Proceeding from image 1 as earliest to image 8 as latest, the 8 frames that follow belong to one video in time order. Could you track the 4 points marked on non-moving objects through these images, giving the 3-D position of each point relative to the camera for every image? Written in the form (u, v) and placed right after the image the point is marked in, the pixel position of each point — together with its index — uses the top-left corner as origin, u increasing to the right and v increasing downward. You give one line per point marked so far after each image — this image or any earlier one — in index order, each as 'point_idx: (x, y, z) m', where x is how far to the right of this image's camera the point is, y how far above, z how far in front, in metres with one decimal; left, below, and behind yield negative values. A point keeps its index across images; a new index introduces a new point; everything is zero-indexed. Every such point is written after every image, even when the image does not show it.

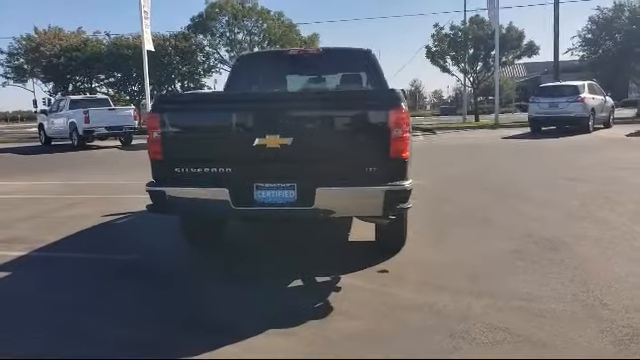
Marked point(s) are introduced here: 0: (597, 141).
0: (+8.5, +1.2, +18.3) m
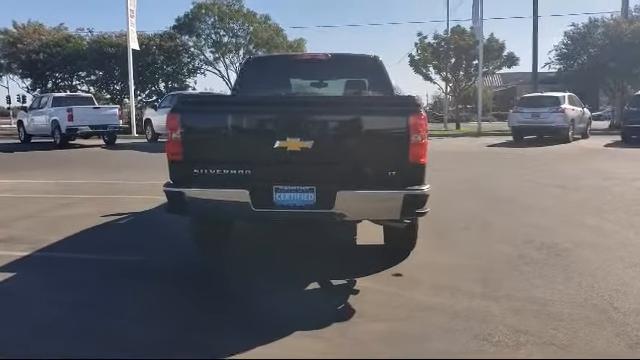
0: (+8.1, +0.9, +18.7) m
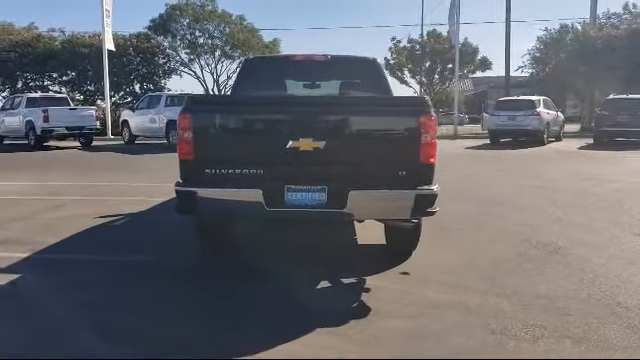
0: (+7.6, +0.9, +19.3) m
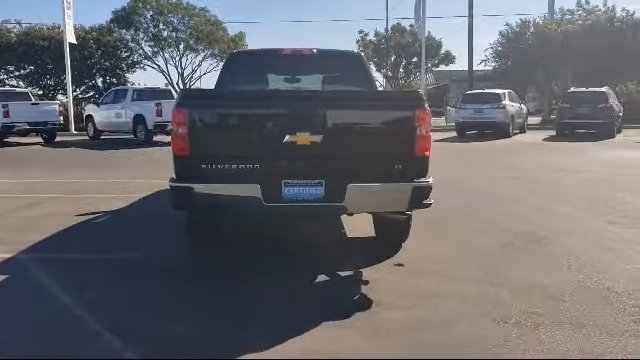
0: (+6.6, +1.2, +19.8) m
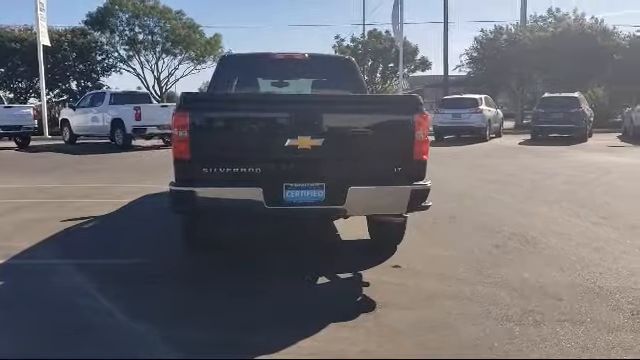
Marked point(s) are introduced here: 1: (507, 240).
0: (+6.0, +1.1, +20.1) m
1: (+2.6, -0.8, +8.3) m
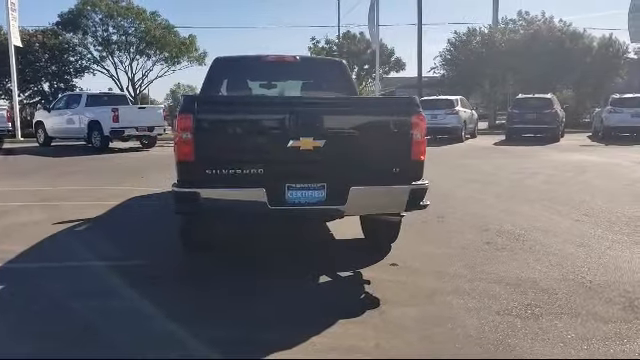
0: (+5.3, +1.1, +20.5) m
1: (+2.5, -0.8, +8.6) m
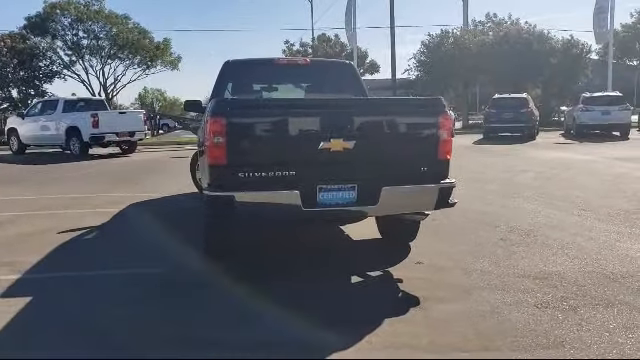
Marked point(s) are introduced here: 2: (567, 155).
0: (+4.7, +1.1, +20.9) m
1: (+2.8, -0.8, +8.8) m
2: (+7.6, +0.8, +18.4) m
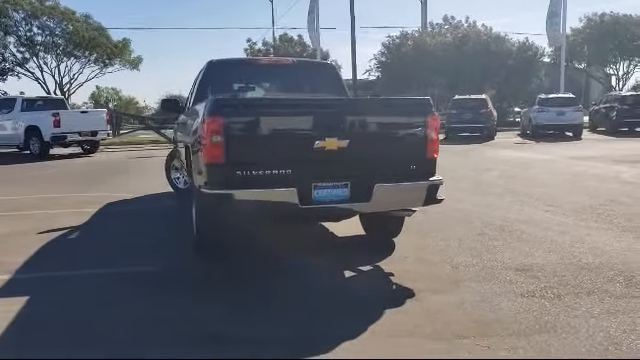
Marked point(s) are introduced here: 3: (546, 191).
0: (+3.5, +1.2, +21.4) m
1: (+2.5, -0.7, +9.2) m
2: (+6.6, +0.8, +19.2) m
3: (+4.7, -0.2, +12.5) m
